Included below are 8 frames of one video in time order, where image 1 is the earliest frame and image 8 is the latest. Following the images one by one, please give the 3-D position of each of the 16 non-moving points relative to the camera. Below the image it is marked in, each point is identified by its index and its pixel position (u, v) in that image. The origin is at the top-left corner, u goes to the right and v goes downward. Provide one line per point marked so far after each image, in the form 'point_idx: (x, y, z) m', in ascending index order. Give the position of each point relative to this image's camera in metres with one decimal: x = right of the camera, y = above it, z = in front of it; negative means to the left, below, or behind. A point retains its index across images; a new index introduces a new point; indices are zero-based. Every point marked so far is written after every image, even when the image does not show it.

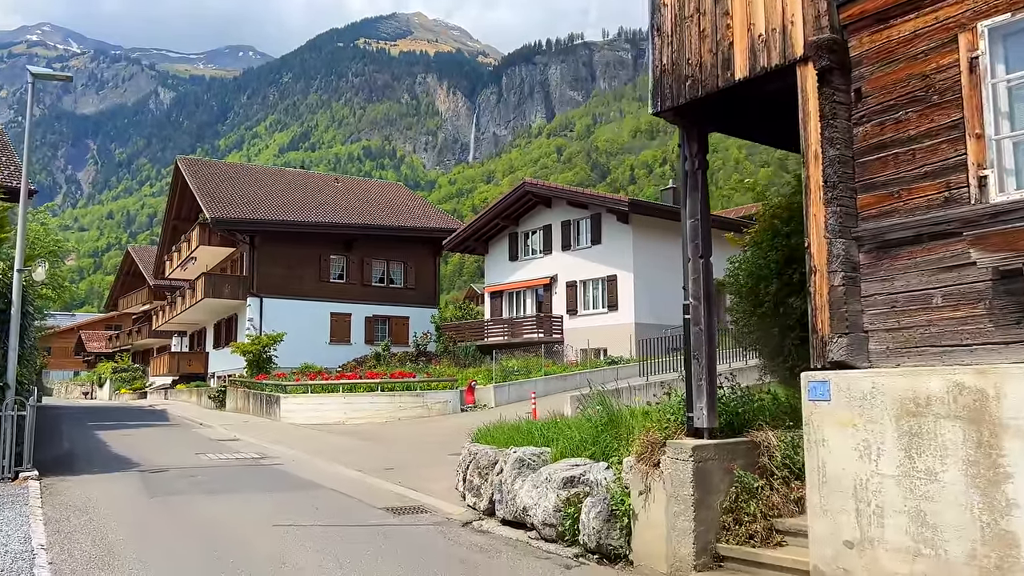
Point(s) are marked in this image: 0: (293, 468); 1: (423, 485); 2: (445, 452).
0: (-3.5, -2.9, +12.9) m
1: (-1.2, -2.7, +11.2) m
2: (-1.2, -3.0, +15.0) m
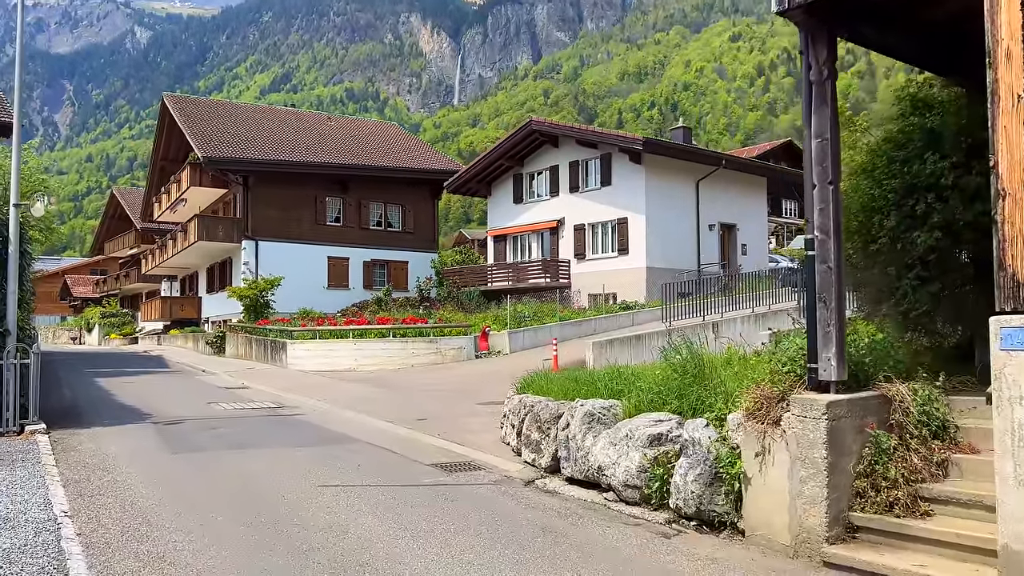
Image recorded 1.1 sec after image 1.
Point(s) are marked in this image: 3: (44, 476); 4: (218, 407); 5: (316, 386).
0: (-2.9, -2.0, +12.1) m
1: (-0.6, -1.9, +10.4) m
2: (-0.7, -1.9, +14.2) m
3: (-4.4, -1.8, +7.7) m
4: (-5.0, -2.0, +13.9) m
5: (-4.2, -2.1, +17.5) m
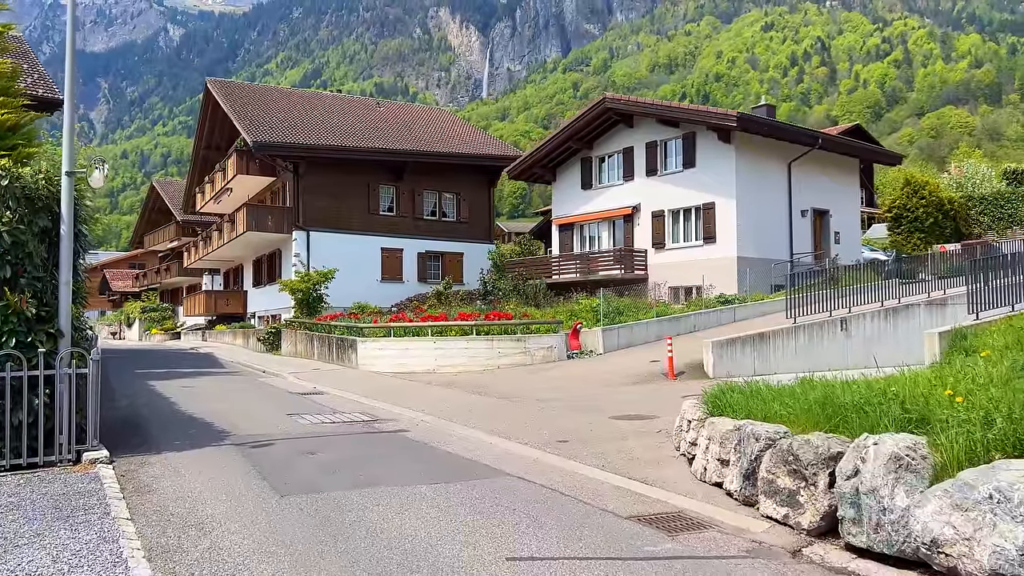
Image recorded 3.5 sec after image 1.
0: (-0.9, -1.9, +9.8) m
1: (+1.3, -1.8, +8.0) m
2: (+1.3, -1.8, +11.8) m
3: (-2.6, -1.7, +5.5) m
4: (-3.0, -1.9, +11.7) m
5: (-2.0, -1.9, +15.2) m
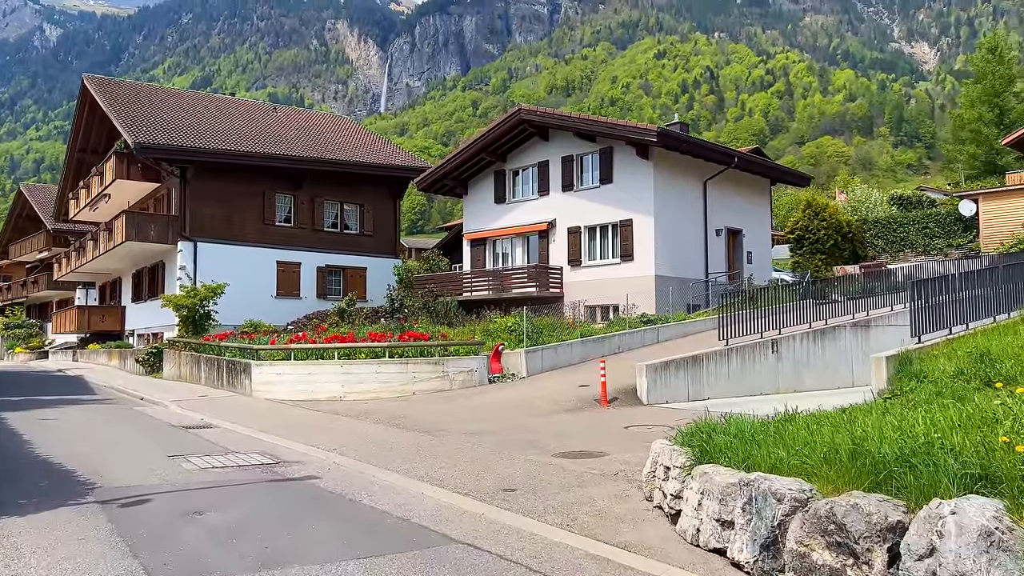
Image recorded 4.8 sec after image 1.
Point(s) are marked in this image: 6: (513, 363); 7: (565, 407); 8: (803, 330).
0: (-1.6, -2.0, +8.1) m
1: (+0.9, -2.0, +6.6) m
2: (+0.4, -2.1, +10.4) m
3: (-2.7, -1.8, +3.6) m
4: (-3.9, -2.1, +9.7) m
5: (-3.3, -2.2, +13.3) m
6: (0.0, -1.7, +18.3) m
7: (+0.9, -2.1, +14.5) m
8: (+6.4, -0.9, +18.2) m
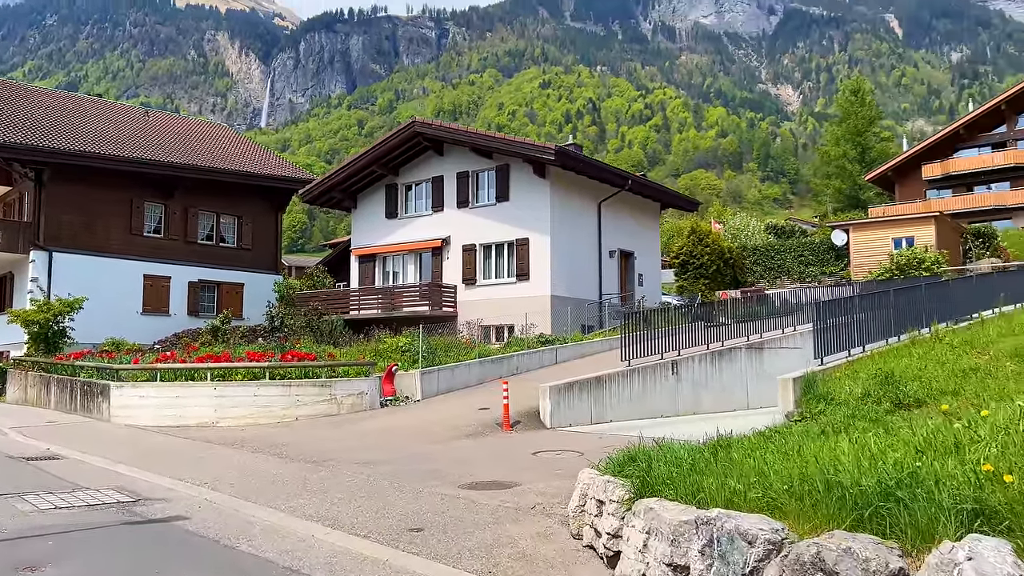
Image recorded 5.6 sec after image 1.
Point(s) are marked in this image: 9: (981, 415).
0: (-2.4, -2.1, +6.8) m
1: (+0.3, -2.0, +5.6) m
2: (-0.7, -2.2, +9.4) m
3: (-2.8, -1.7, +2.2) m
4: (-4.9, -2.2, +8.1) m
5: (-4.9, -2.4, +11.7) m
6: (-2.2, -2.0, +17.2) m
7: (-0.8, -2.4, +13.5) m
8: (+4.2, -1.4, +17.9) m
9: (+4.3, -1.2, +7.5) m
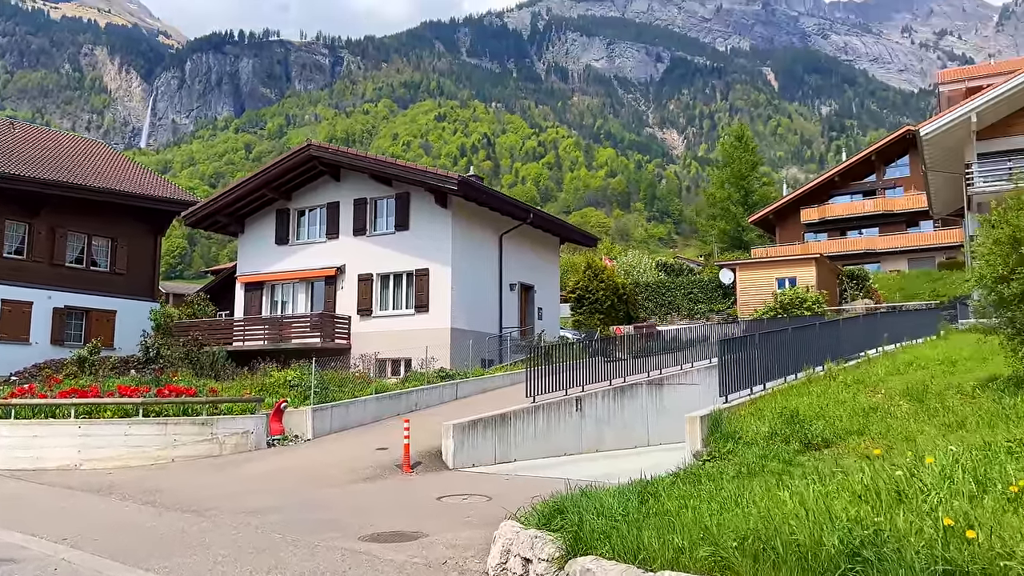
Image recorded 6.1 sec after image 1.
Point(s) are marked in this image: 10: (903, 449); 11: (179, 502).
0: (-3.0, -2.3, +5.8) m
1: (-0.2, -2.2, +5.0) m
2: (-1.7, -2.5, +8.5) m
3: (-2.8, -1.7, +1.2) m
4: (-5.6, -2.4, +6.7) m
5: (-6.1, -2.7, +10.3) m
6: (-4.2, -2.6, +16.1) m
7: (-2.3, -2.9, +12.6) m
8: (+2.0, -2.2, +17.7) m
9: (+3.5, -1.6, +7.4) m
10: (+4.1, -1.7, +8.6) m
11: (-4.4, -2.8, +10.7) m
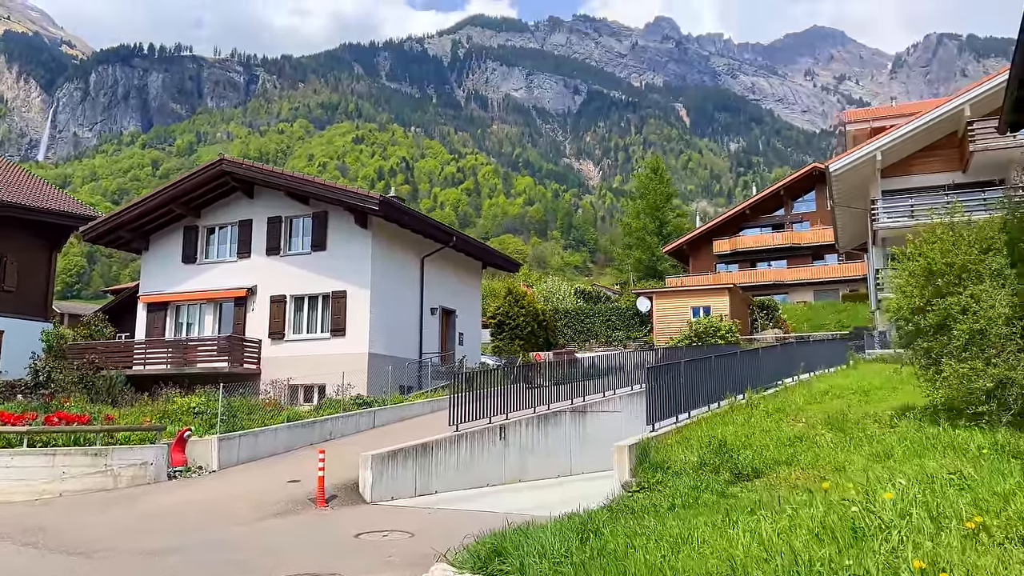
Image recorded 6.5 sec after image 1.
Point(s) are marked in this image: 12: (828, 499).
0: (-3.4, -2.4, +4.9) m
1: (-0.6, -2.3, +4.4) m
2: (-2.4, -2.7, +7.8) m
3: (-2.8, -1.6, +0.4) m
4: (-6.1, -2.4, +5.6) m
5: (-7.0, -2.9, +9.1) m
6: (-5.7, -3.0, +15.0) m
7: (-3.5, -3.2, +11.8) m
8: (+0.3, -2.7, +17.3) m
9: (+2.9, -1.8, +7.2) m
10: (+3.4, -2.0, +8.5) m
11: (-5.3, -3.0, +9.6) m
12: (+2.7, -1.8, +7.0) m
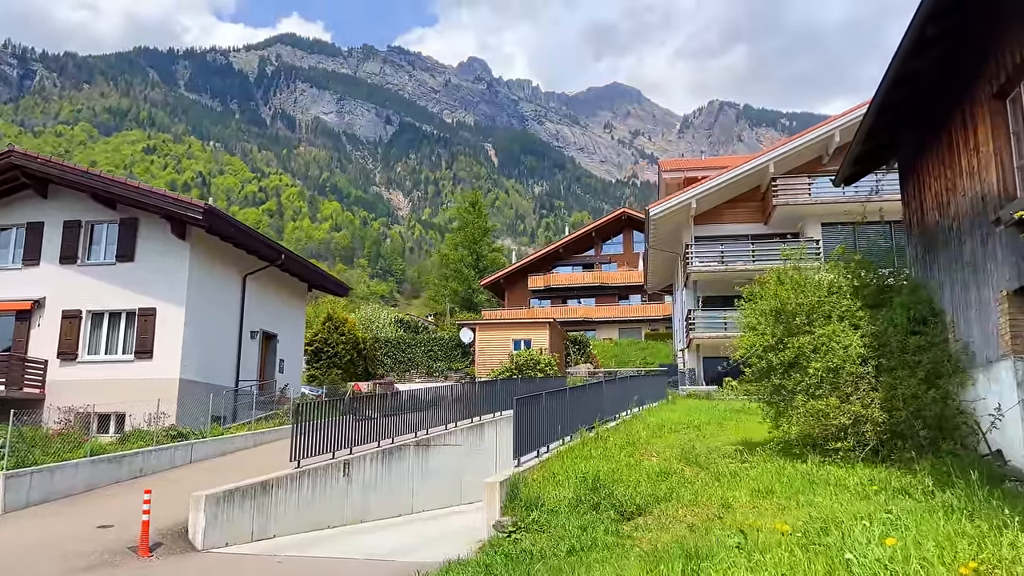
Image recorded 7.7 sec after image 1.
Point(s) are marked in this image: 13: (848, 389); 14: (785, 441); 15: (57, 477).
0: (-3.4, -2.2, +3.1) m
1: (-0.5, -2.3, +3.3) m
2: (-3.1, -2.8, +6.2) m
3: (-1.7, -1.4, -1.1) m
4: (-6.2, -2.2, +3.2) m
5: (-7.9, -2.7, +6.3) m
6: (-8.0, -3.1, +12.4) m
7: (-5.1, -3.3, +9.8) m
8: (-2.7, -3.2, +16.0) m
9: (+2.2, -2.1, +6.9) m
10: (+2.4, -2.3, +8.2) m
11: (-6.4, -2.9, +7.3) m
12: (+2.1, -2.0, +6.6) m
13: (+5.0, -1.5, +12.2) m
14: (+4.6, -2.6, +13.7) m
15: (-7.6, -3.1, +13.6) m
